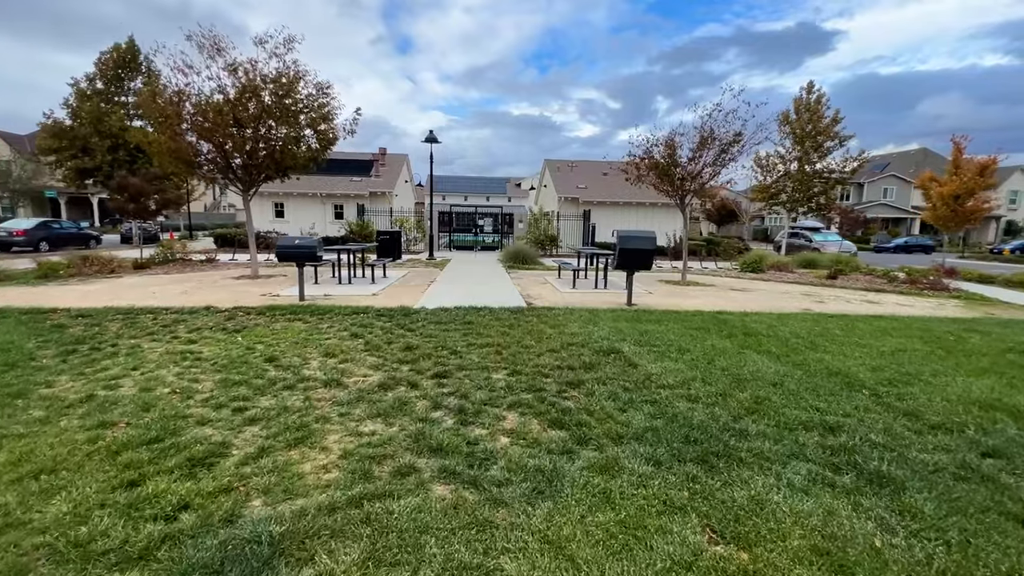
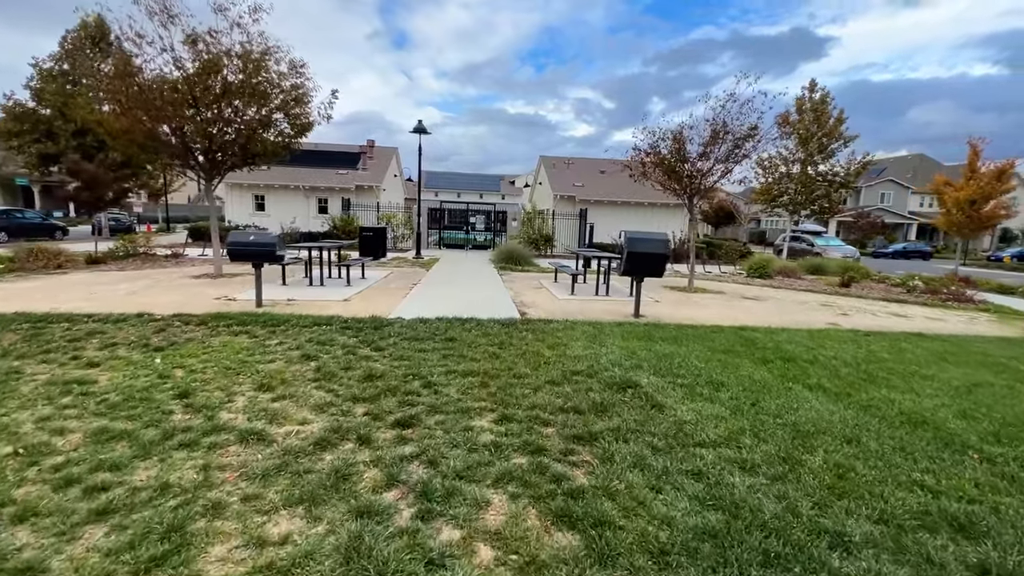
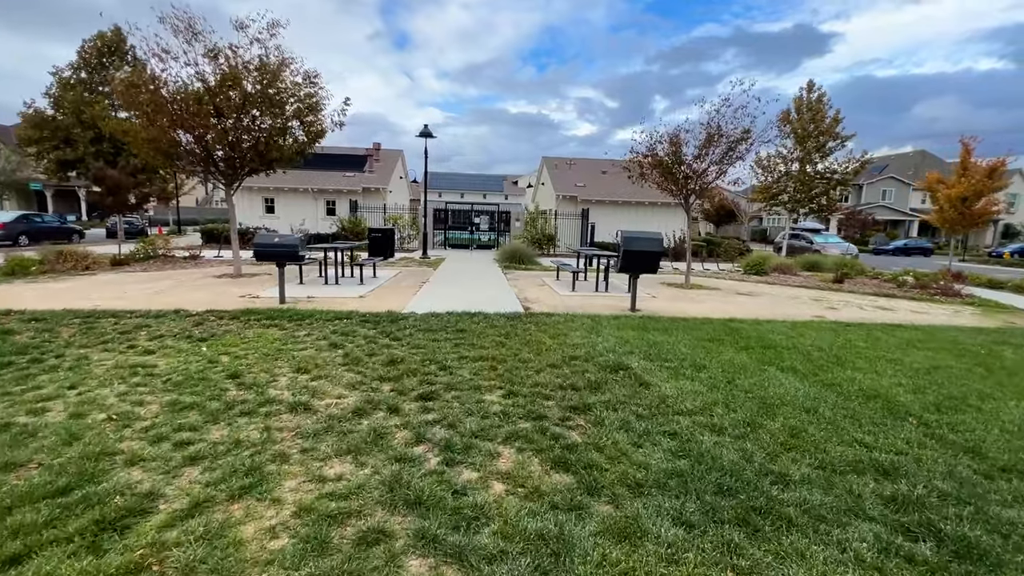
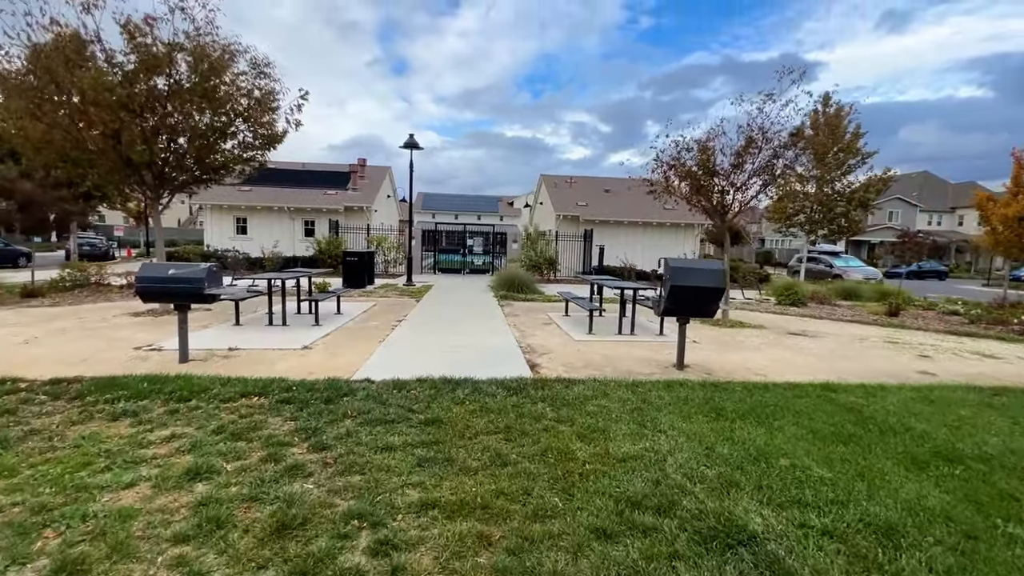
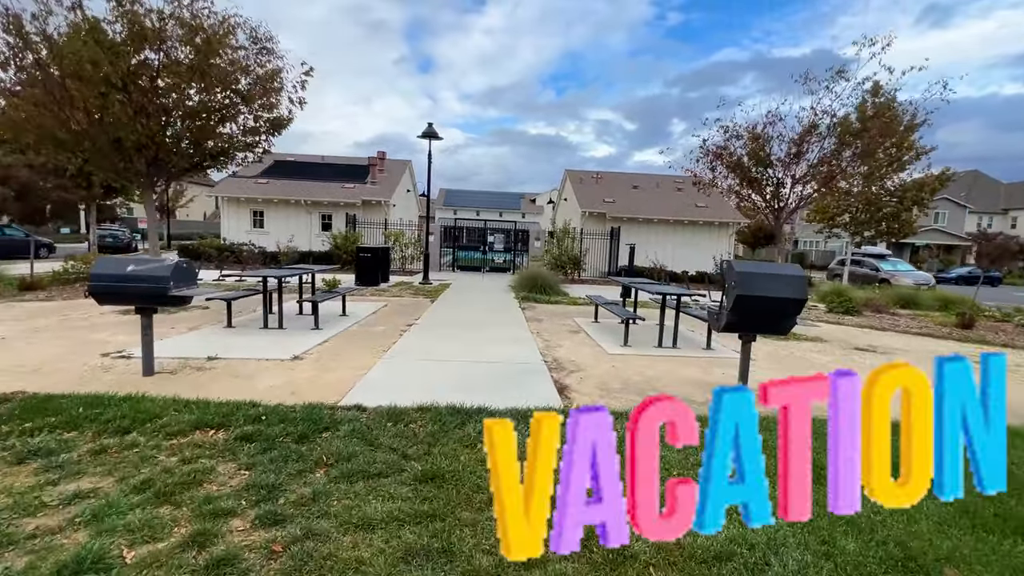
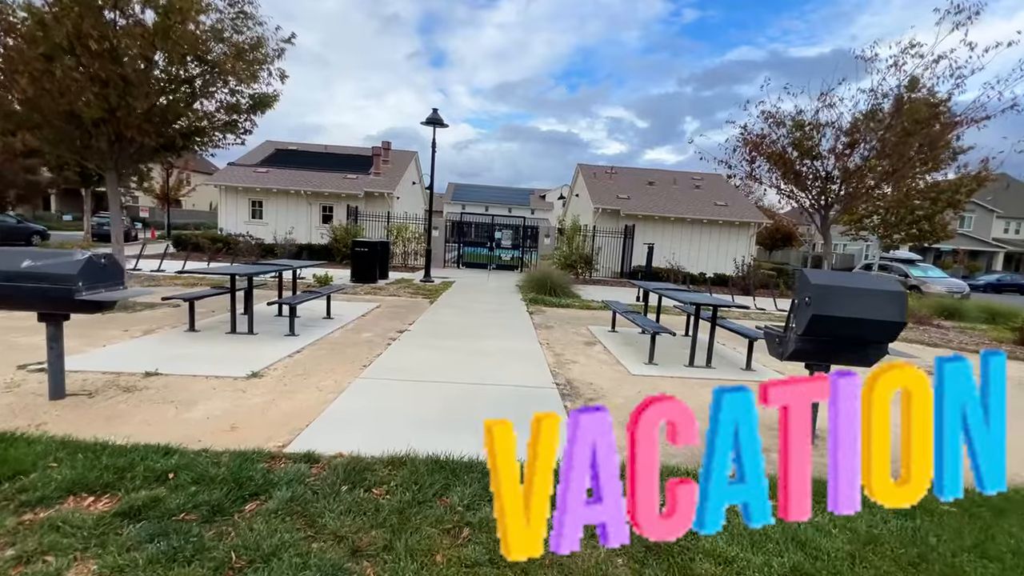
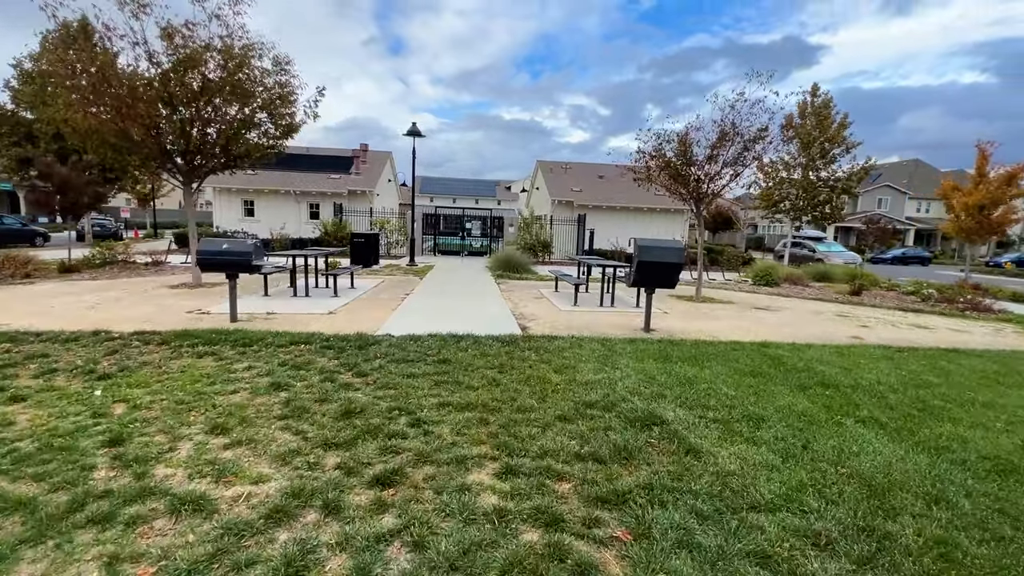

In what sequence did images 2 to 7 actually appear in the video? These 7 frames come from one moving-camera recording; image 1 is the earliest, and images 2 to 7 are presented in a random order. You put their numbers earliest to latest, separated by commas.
3, 2, 7, 4, 5, 6
